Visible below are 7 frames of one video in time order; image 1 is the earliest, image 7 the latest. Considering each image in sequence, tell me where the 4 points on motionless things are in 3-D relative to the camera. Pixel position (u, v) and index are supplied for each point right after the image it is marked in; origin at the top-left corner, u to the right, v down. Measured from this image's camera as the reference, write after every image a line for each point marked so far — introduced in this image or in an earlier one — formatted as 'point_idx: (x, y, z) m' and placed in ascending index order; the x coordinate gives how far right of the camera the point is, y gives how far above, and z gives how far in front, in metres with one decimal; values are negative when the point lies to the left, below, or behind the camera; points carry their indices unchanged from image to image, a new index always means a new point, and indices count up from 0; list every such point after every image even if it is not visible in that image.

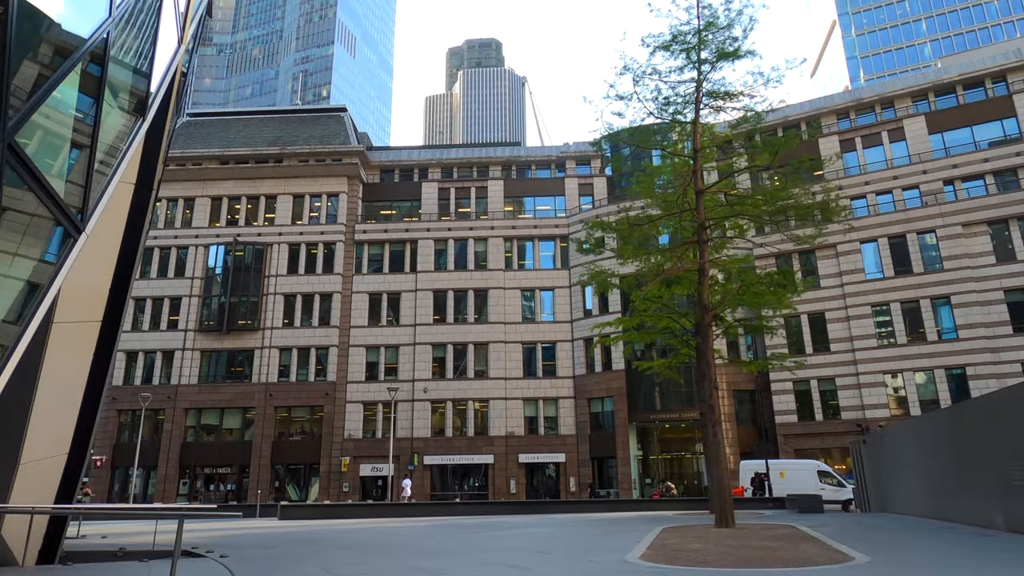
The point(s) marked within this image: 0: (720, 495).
0: (+5.1, -5.1, +16.3) m
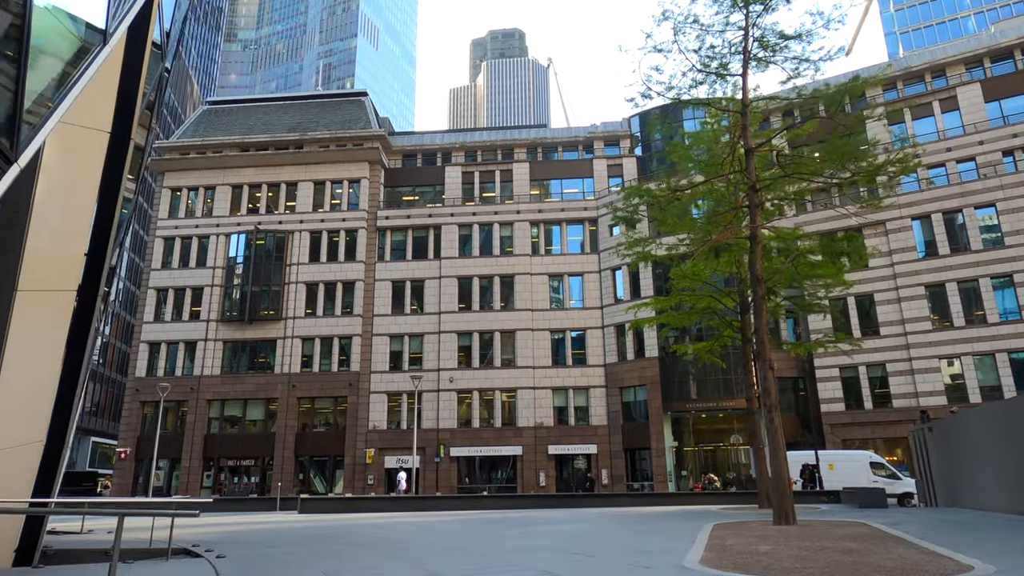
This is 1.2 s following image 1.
0: (+5.8, -4.4, +14.5) m
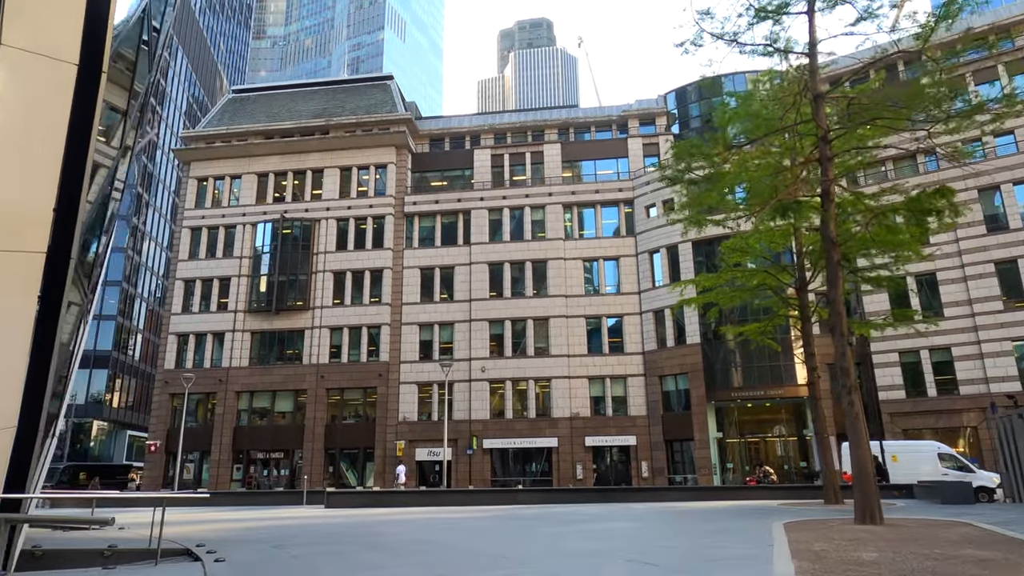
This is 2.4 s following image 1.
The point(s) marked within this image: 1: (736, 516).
0: (+6.6, -3.7, +12.6) m
1: (+5.1, -5.2, +15.2) m
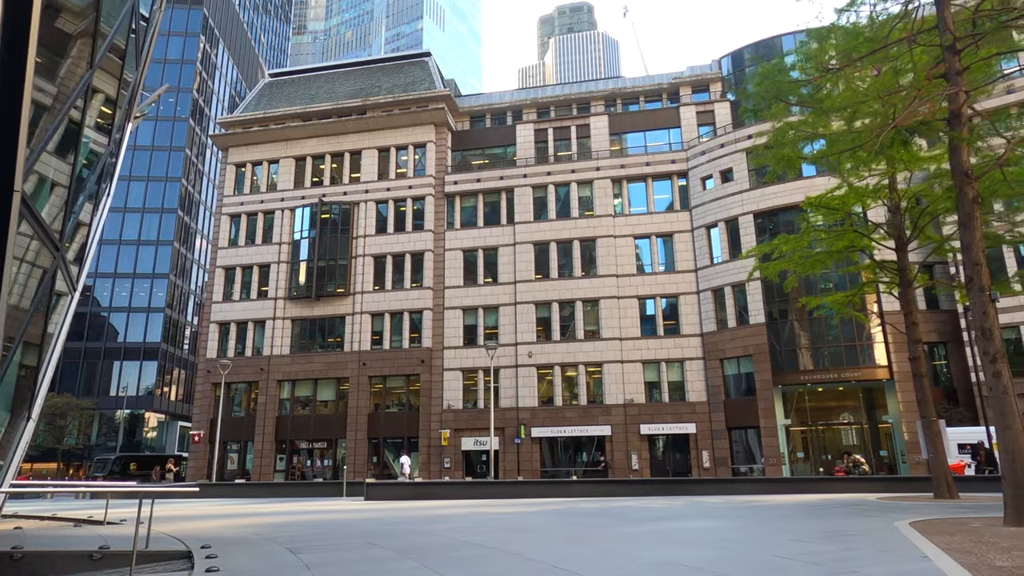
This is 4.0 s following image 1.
0: (+7.5, -2.8, +10.0) m
1: (+6.2, -4.3, +12.7) m
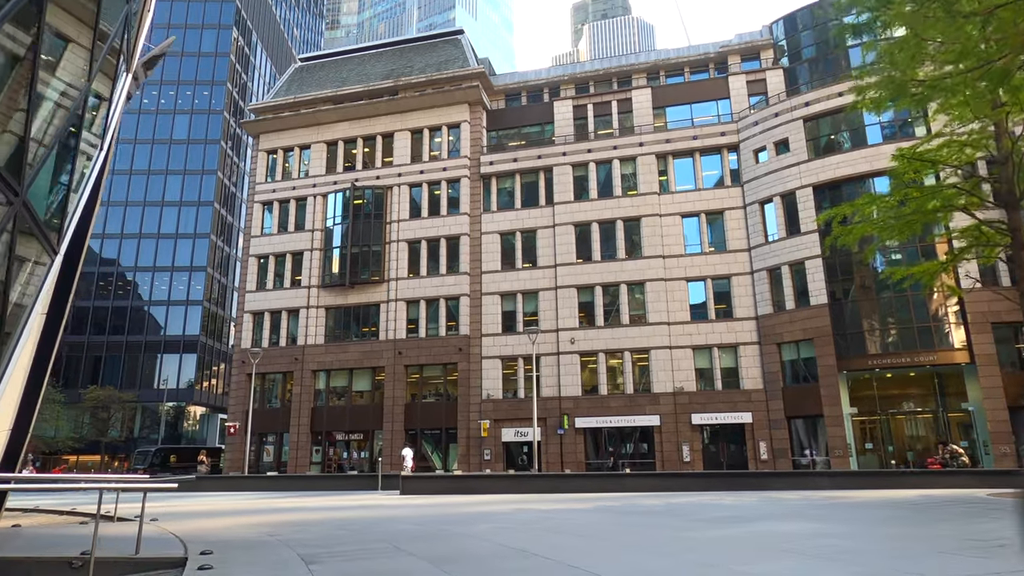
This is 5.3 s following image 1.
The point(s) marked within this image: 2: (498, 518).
0: (+8.2, -2.1, +7.7) m
1: (+7.1, -3.6, +10.5) m
2: (-0.3, -4.6, +13.4) m
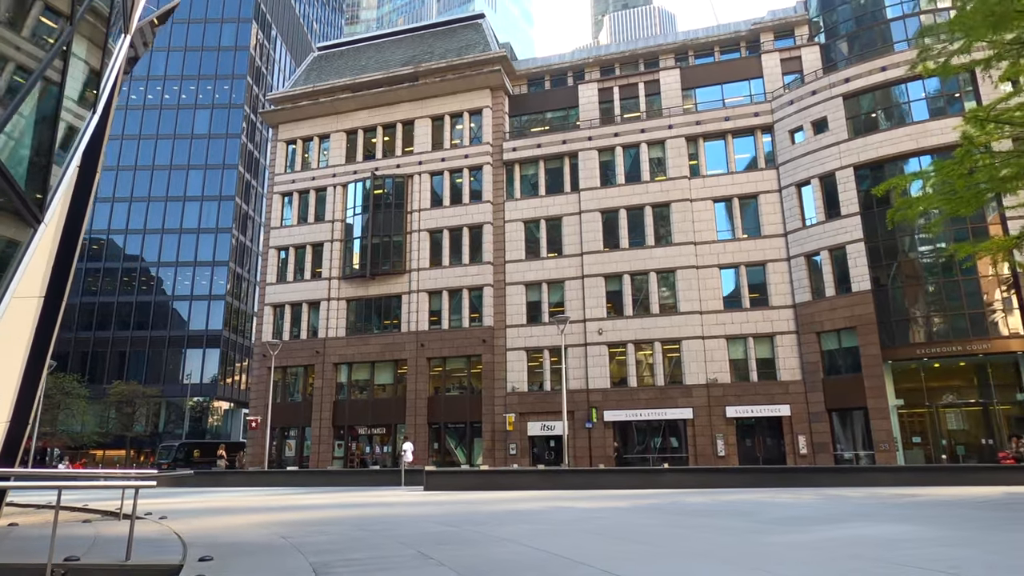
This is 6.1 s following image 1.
0: (+8.6, -1.6, +6.2) m
1: (+7.6, -3.1, +9.1) m
2: (+0.3, -4.2, +12.2) m
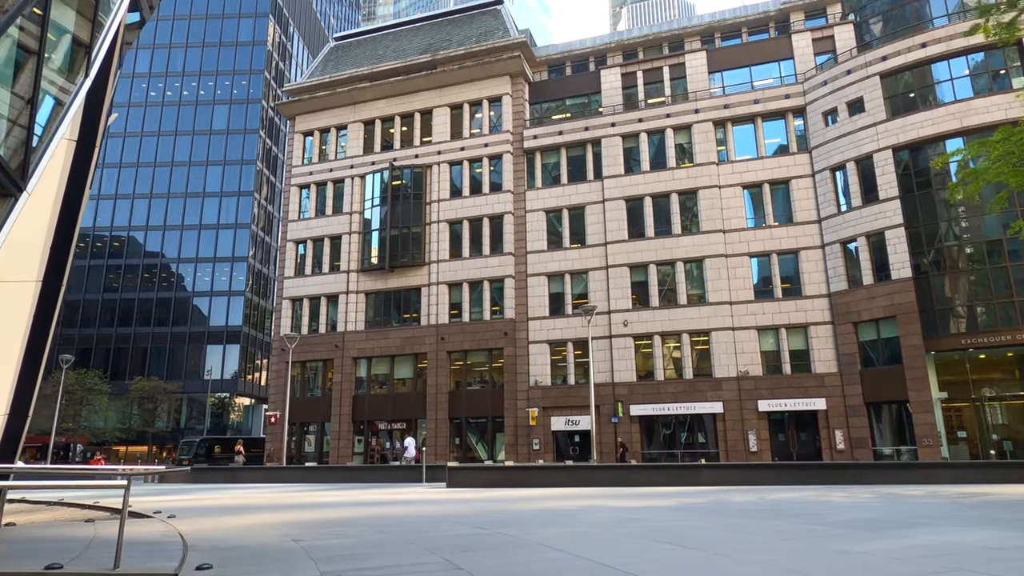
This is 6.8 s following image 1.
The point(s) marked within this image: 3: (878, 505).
0: (+9.0, -1.3, +5.0) m
1: (+8.1, -2.7, +7.9) m
2: (+0.9, -3.8, +11.2) m
3: (+6.6, -3.9, +12.1) m
